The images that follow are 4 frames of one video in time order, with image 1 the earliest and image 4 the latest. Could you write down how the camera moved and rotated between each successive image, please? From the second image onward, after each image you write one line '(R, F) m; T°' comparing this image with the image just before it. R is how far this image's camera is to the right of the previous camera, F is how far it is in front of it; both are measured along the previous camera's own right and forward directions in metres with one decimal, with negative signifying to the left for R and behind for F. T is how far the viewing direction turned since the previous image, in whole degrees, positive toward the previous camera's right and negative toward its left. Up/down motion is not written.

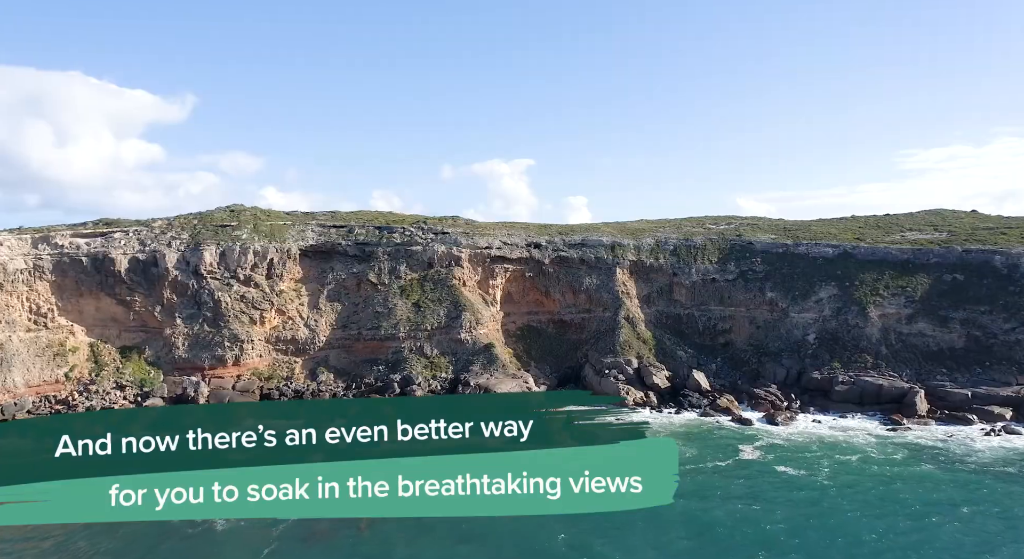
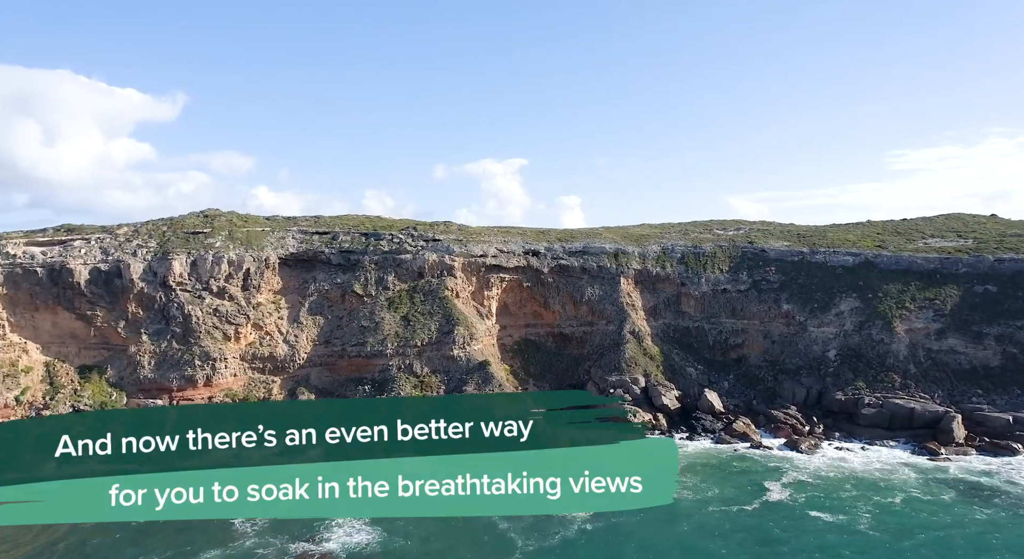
(-0.2, +3.3) m; +1°
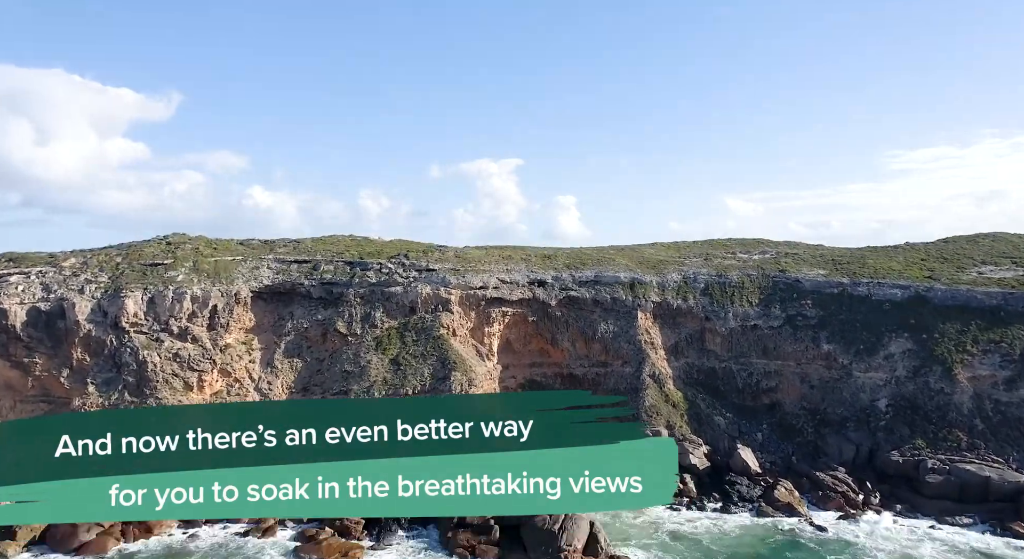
(-0.4, +5.0) m; 0°
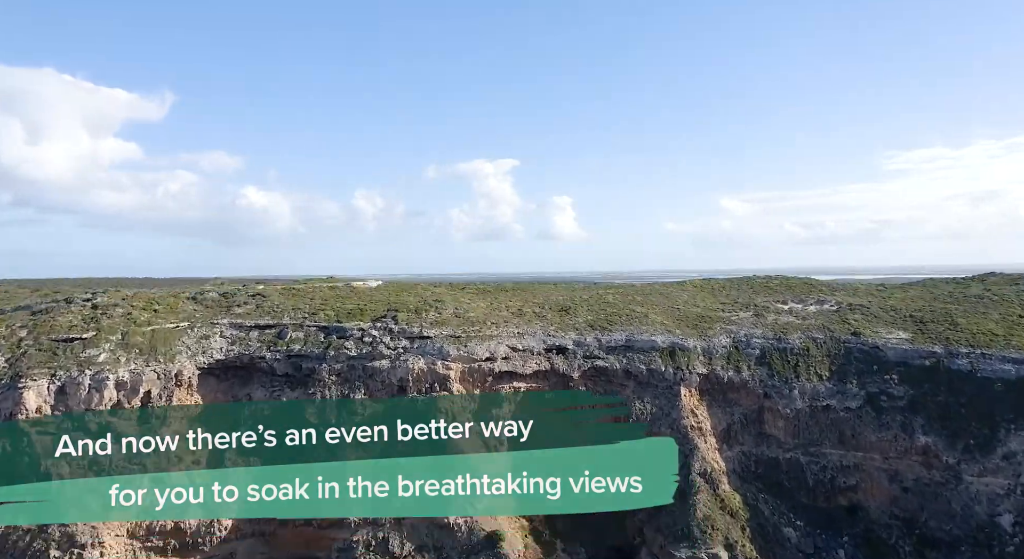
(-0.8, +7.7) m; 0°
